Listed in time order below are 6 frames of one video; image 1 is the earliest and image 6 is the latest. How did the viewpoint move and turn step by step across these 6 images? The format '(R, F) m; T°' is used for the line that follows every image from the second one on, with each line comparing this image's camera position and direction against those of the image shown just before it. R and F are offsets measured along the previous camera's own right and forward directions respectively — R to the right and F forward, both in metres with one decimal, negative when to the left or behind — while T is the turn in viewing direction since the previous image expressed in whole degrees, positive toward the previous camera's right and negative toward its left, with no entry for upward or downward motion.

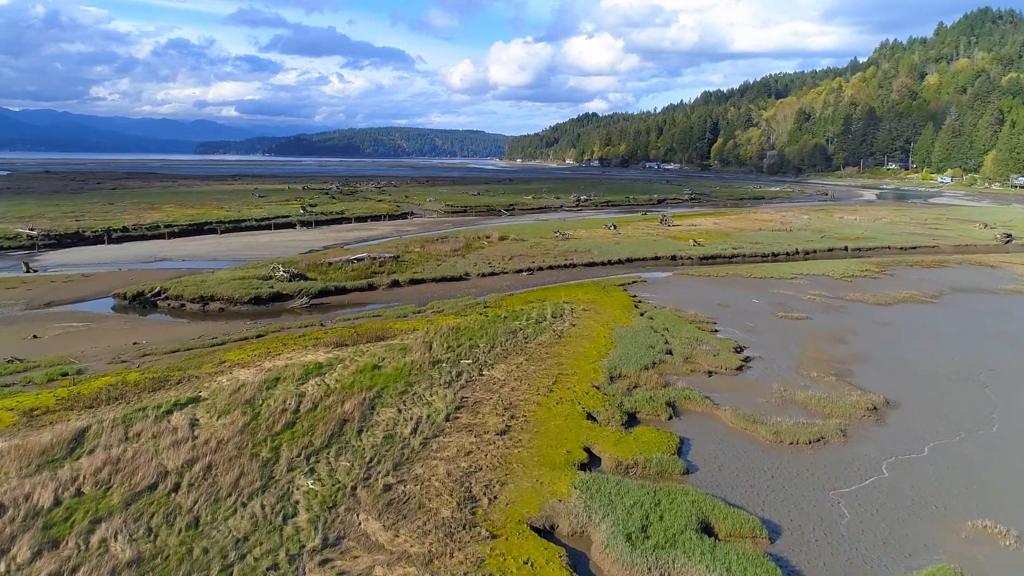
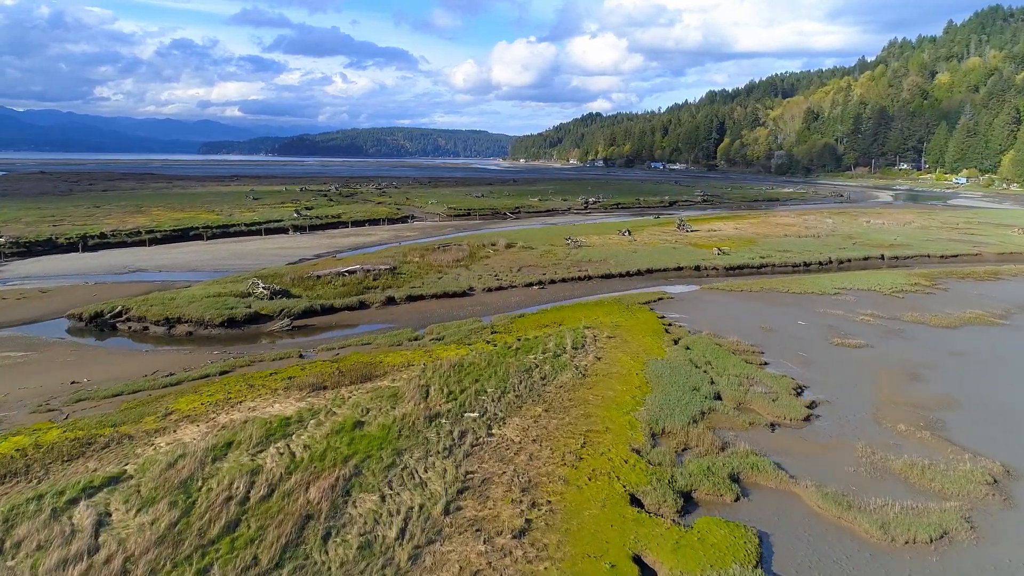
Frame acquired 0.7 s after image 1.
(-0.2, +3.5) m; 0°
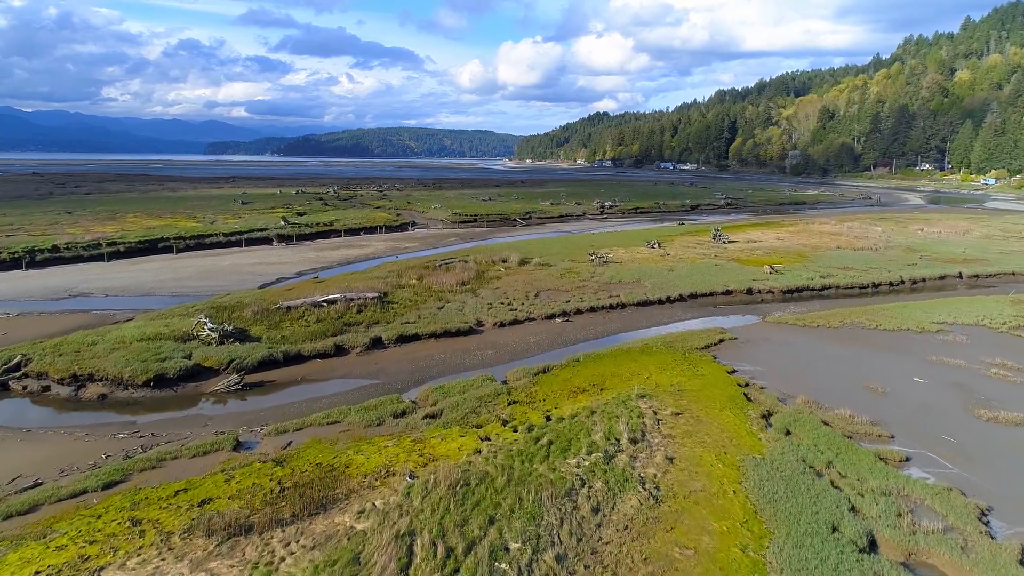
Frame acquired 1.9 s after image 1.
(-0.4, +6.0) m; 0°
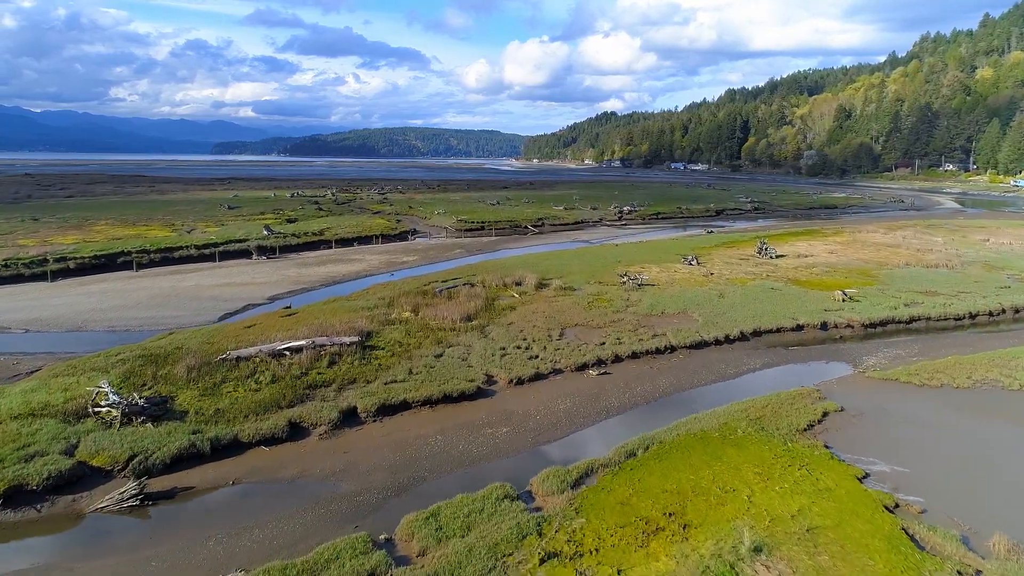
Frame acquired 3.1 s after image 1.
(-0.4, +6.0) m; 0°
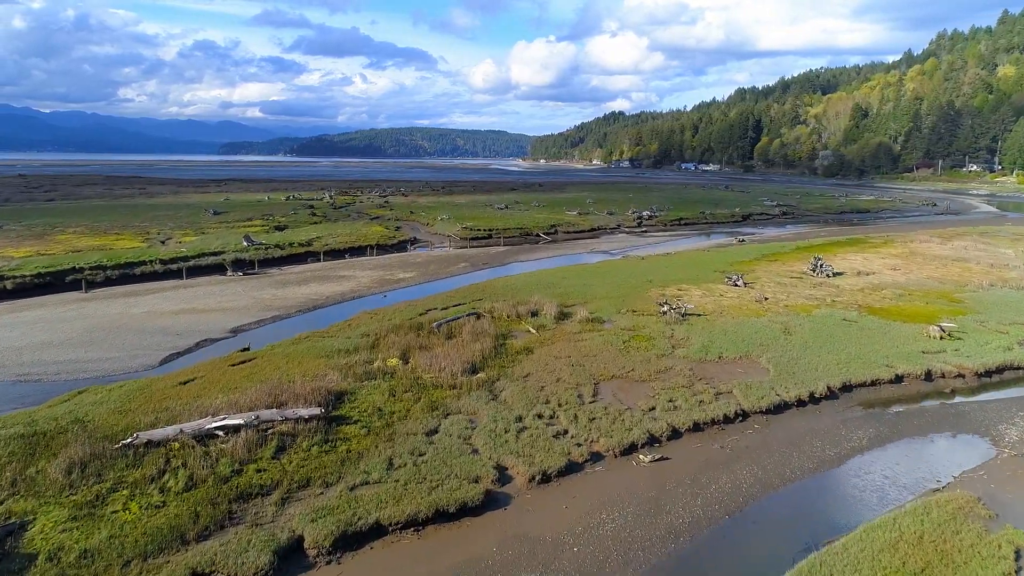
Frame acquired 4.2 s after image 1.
(-0.3, +5.4) m; 0°
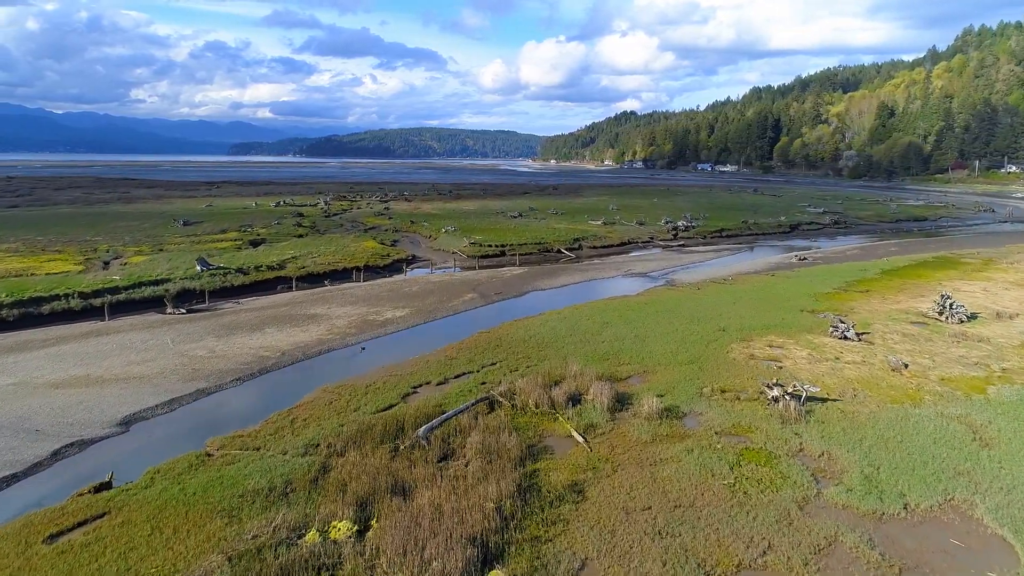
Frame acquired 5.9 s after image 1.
(-0.4, +8.3) m; -1°
